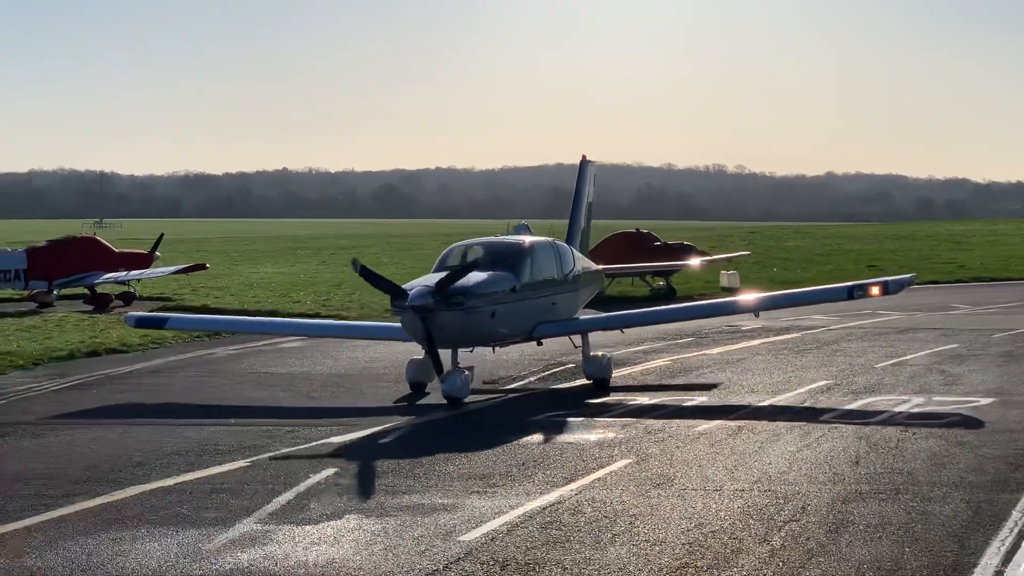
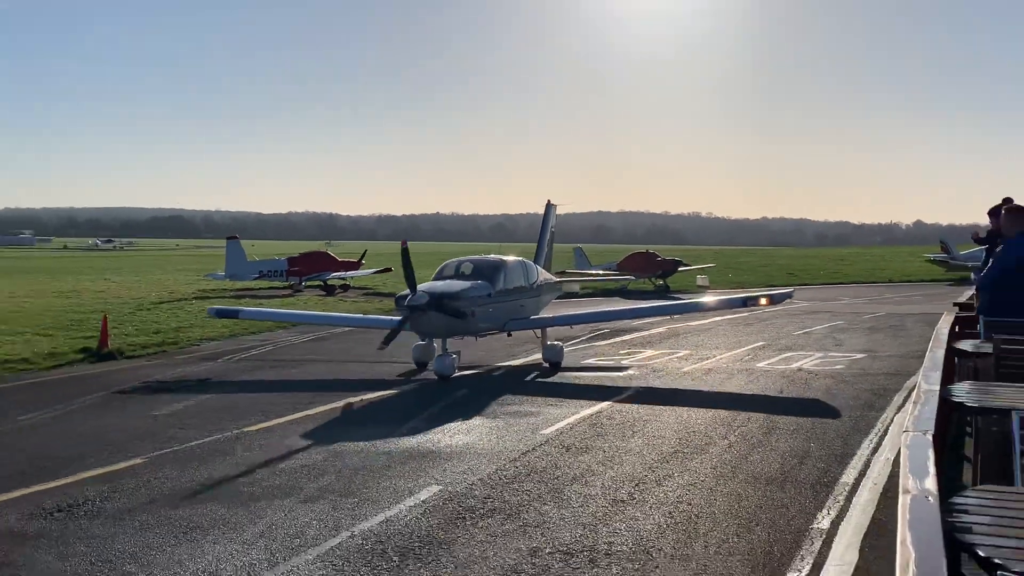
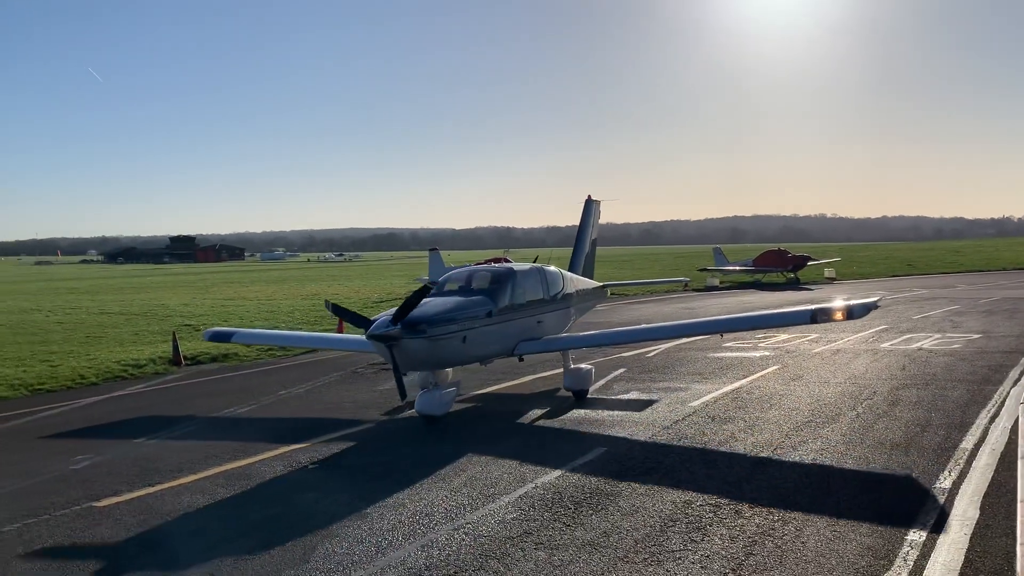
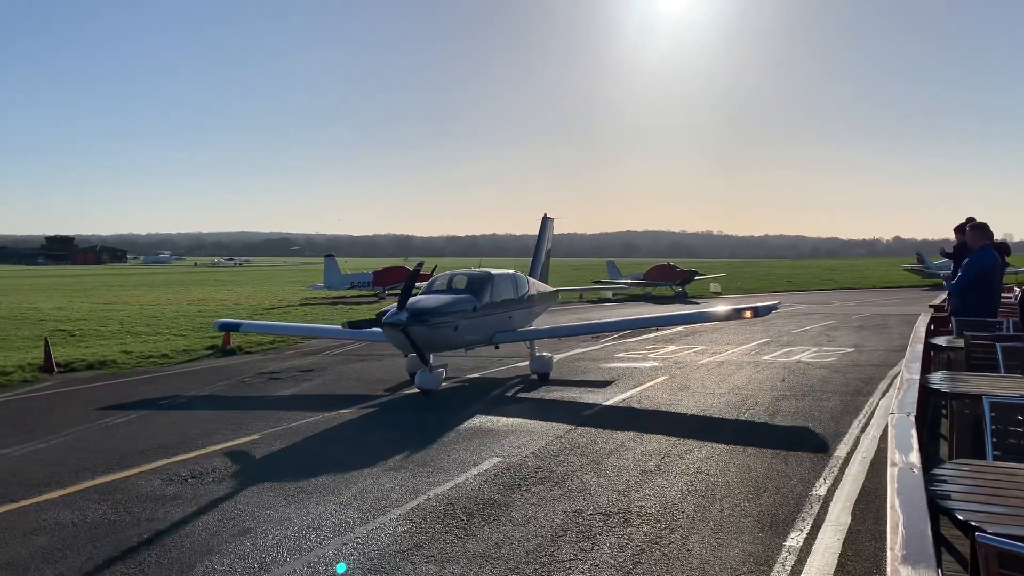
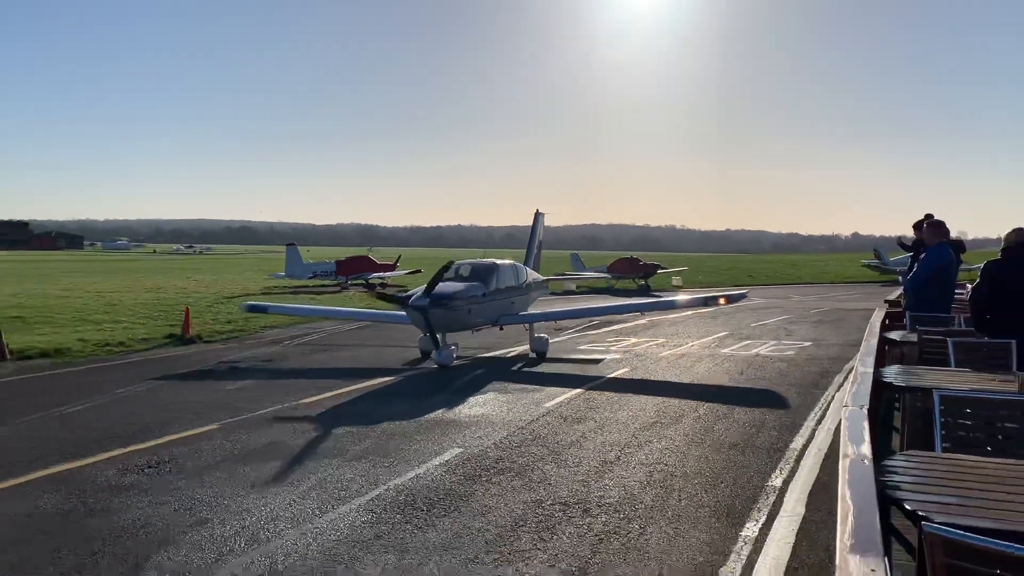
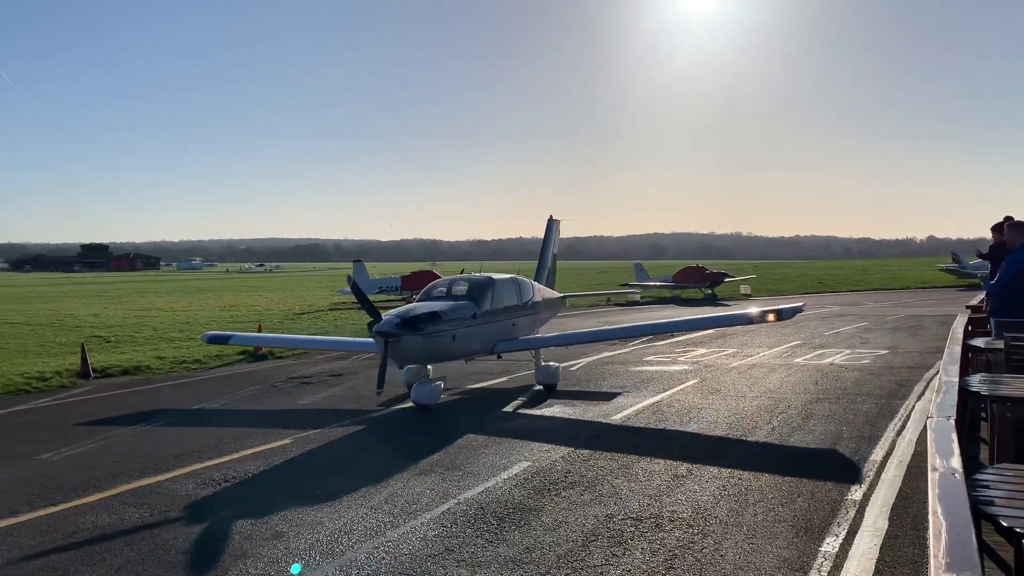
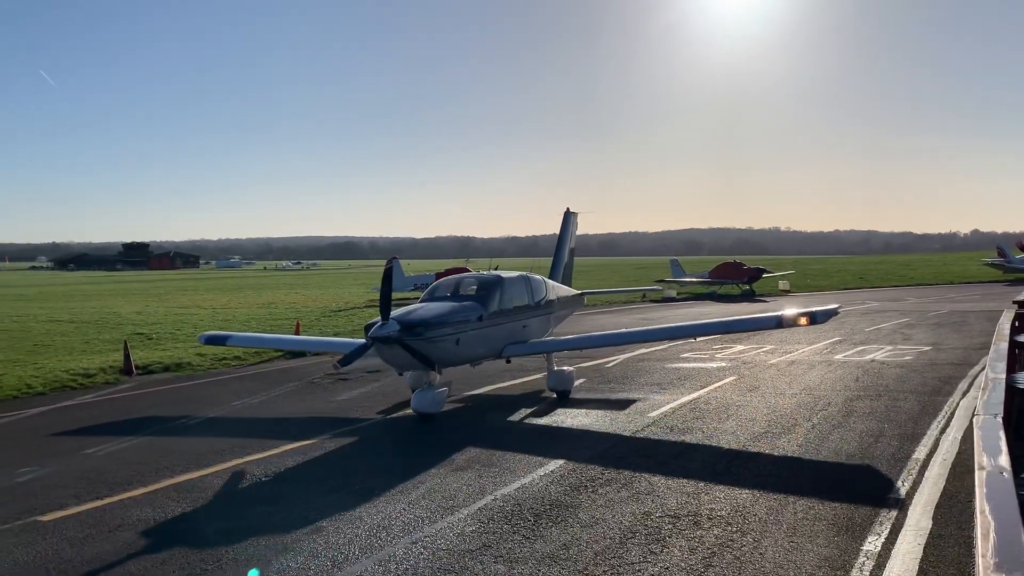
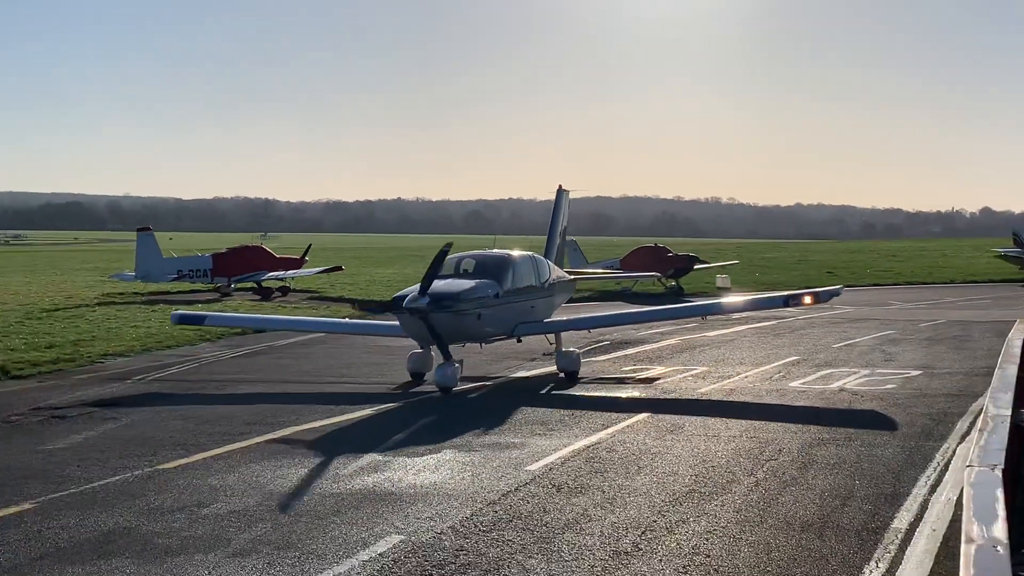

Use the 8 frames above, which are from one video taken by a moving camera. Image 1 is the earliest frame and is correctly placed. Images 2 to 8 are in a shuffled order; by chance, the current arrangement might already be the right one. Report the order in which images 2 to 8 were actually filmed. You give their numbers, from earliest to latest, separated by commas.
8, 2, 5, 4, 6, 7, 3
